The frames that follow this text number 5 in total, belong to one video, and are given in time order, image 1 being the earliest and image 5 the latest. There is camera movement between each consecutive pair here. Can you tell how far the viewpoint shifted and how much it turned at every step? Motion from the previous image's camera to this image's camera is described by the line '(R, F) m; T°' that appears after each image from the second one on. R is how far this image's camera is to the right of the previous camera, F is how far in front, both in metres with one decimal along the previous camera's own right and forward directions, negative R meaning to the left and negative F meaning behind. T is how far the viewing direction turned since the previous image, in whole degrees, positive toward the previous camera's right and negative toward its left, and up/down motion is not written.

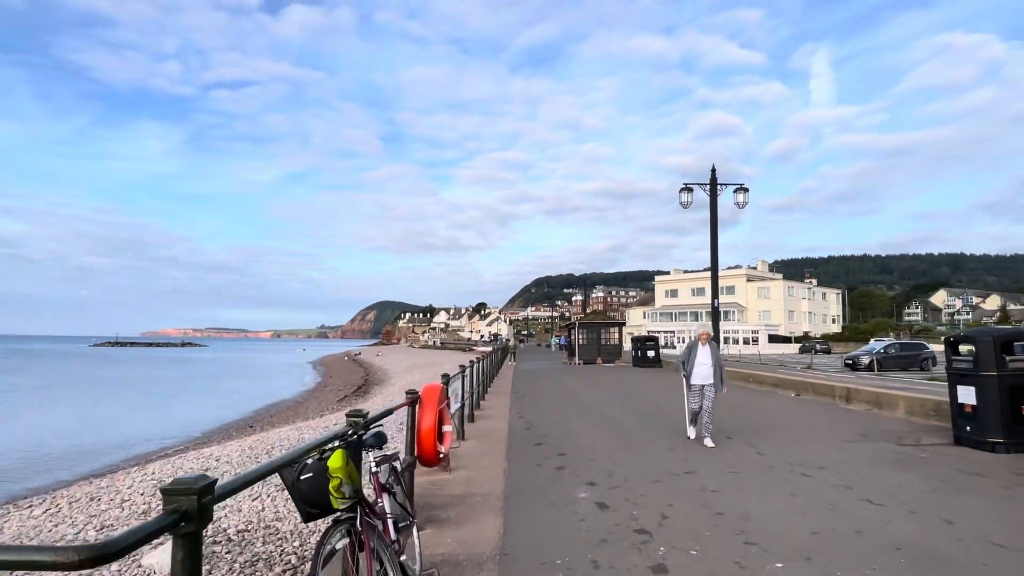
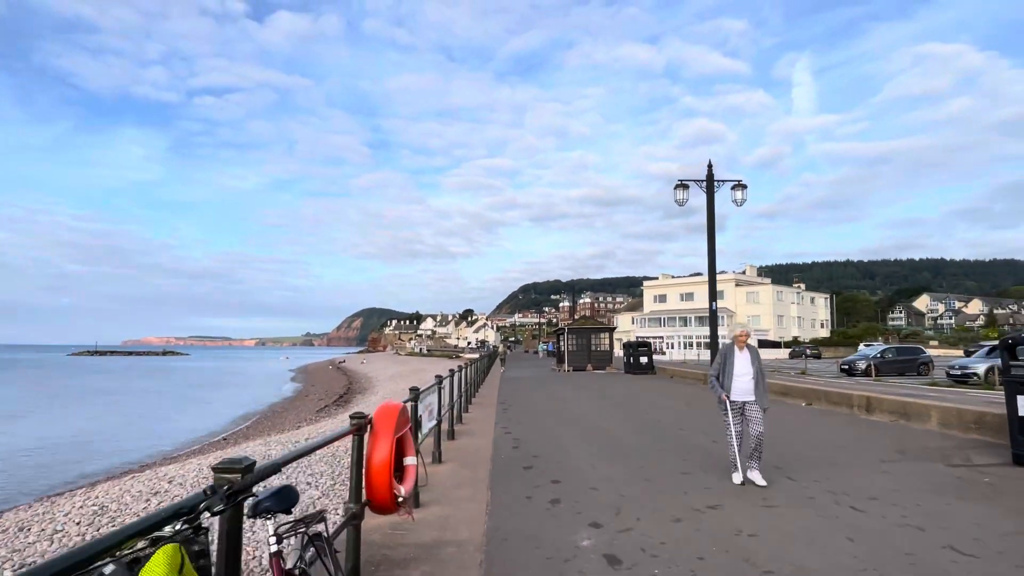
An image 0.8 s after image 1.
(0.0, +1.3) m; +1°
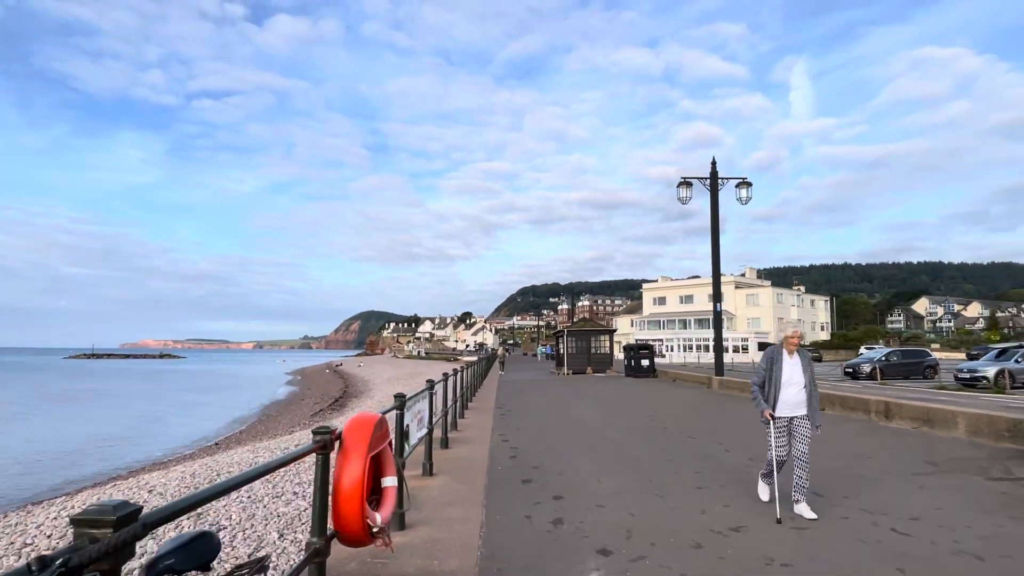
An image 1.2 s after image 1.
(0.0, +0.6) m; 0°
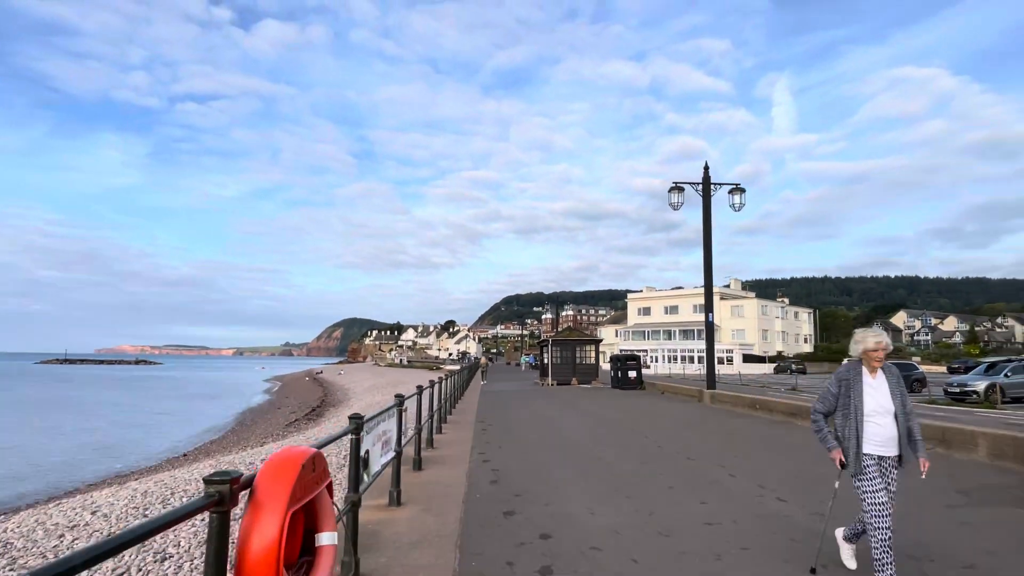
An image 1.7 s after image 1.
(0.0, +0.9) m; +2°
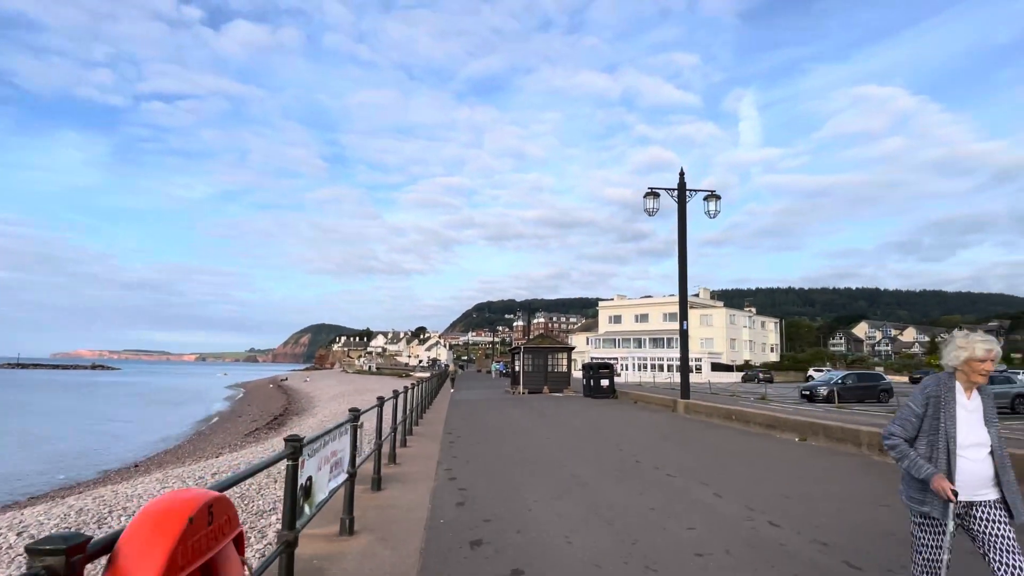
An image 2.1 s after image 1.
(0.0, +0.7) m; +3°
